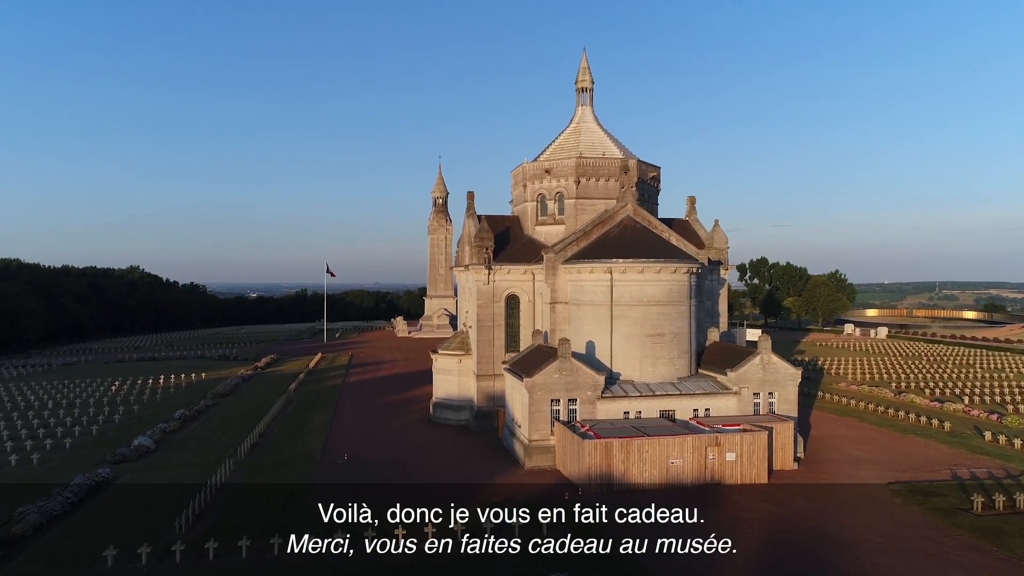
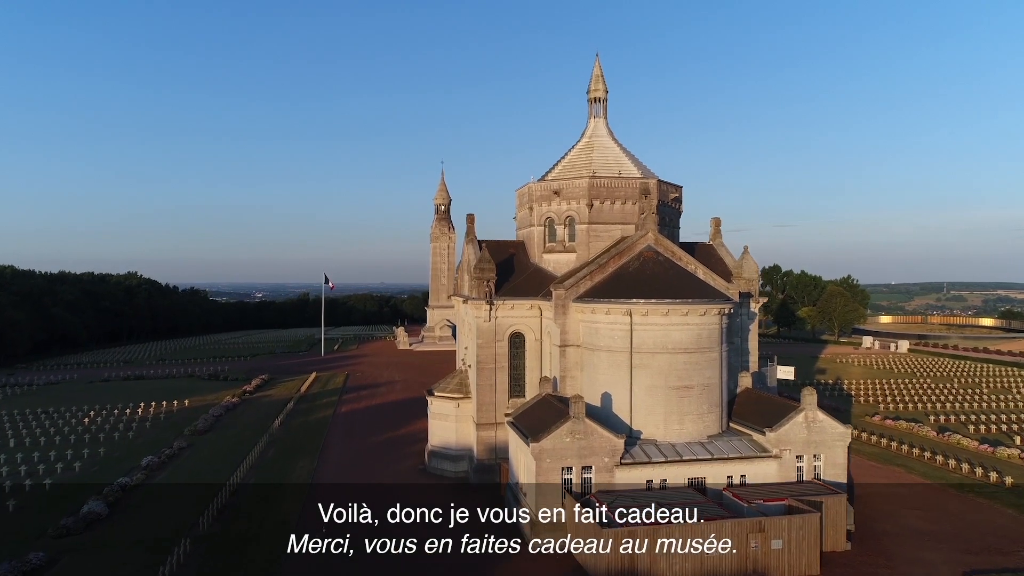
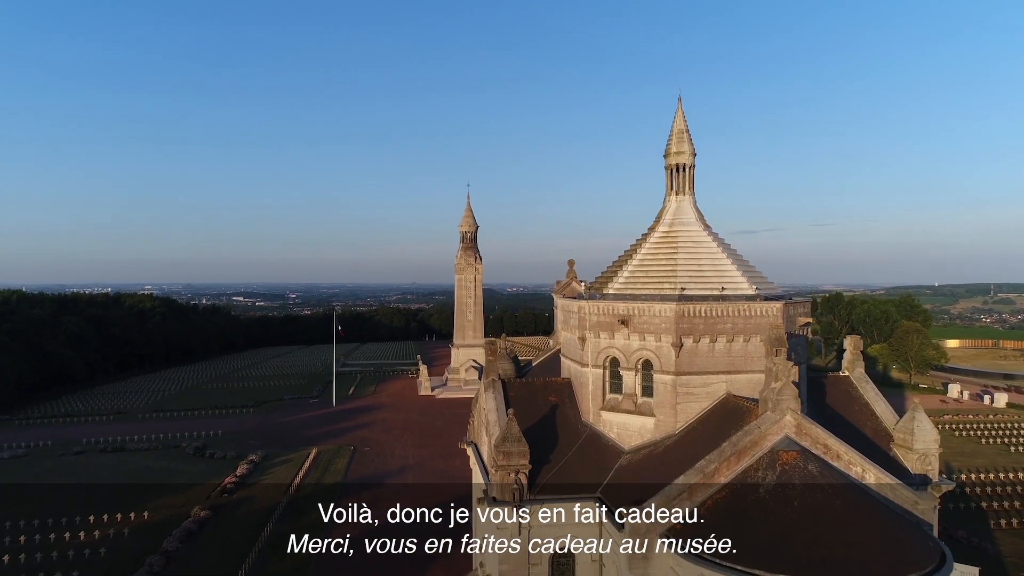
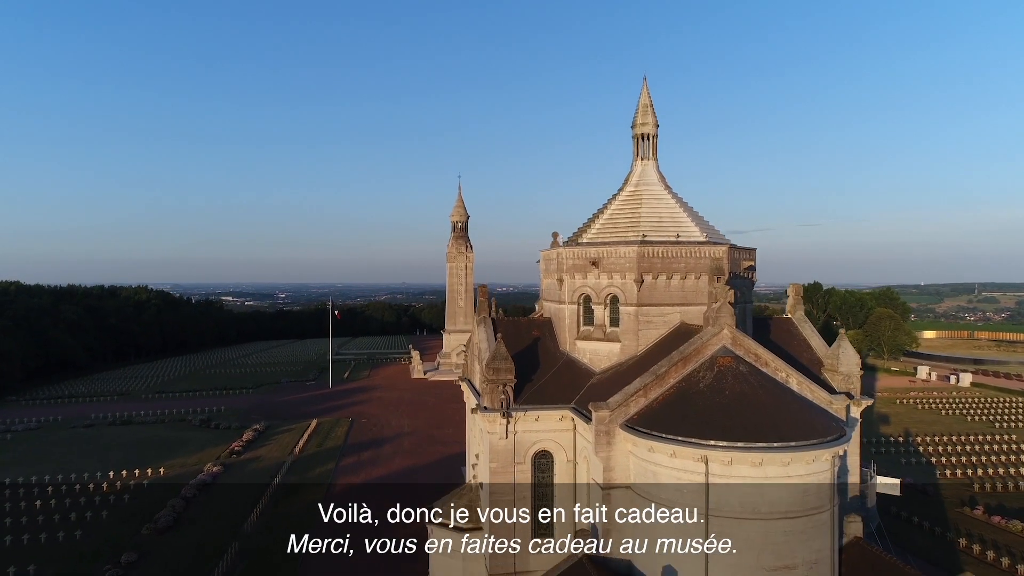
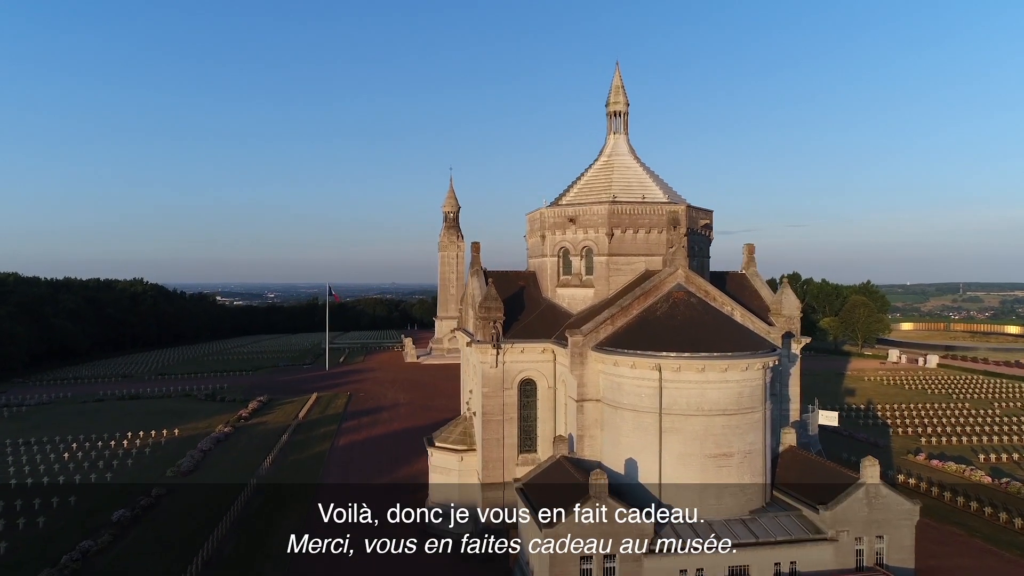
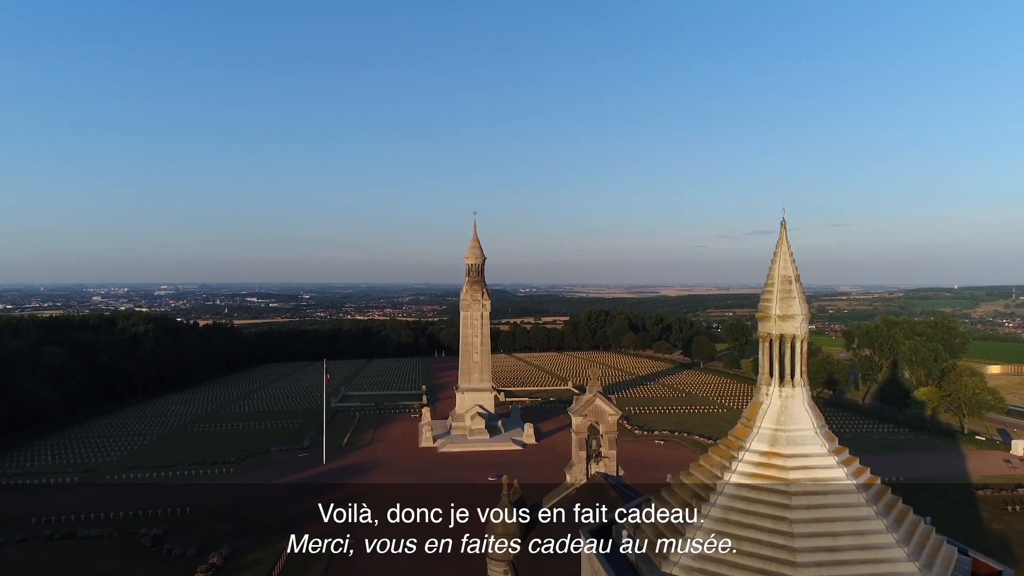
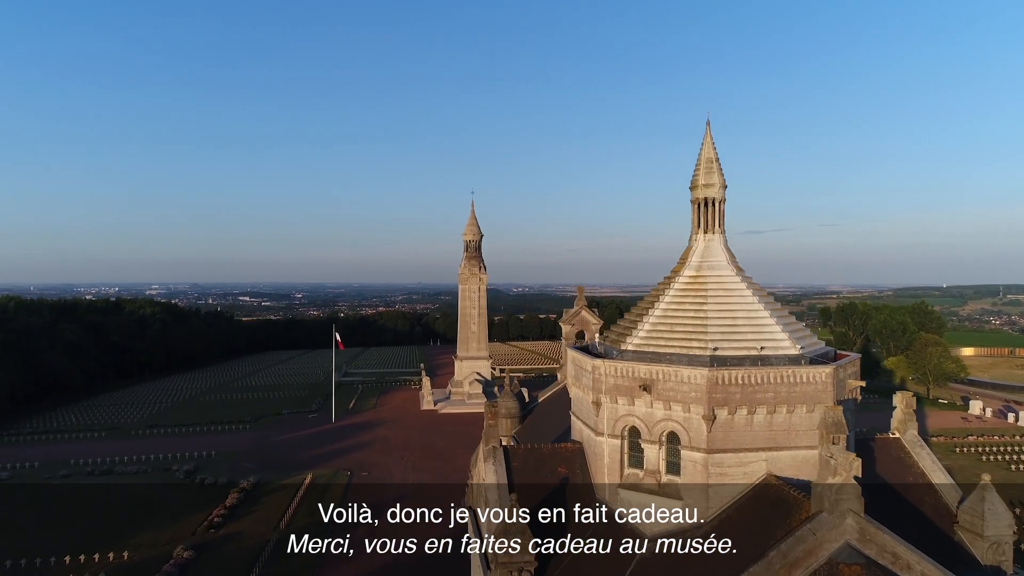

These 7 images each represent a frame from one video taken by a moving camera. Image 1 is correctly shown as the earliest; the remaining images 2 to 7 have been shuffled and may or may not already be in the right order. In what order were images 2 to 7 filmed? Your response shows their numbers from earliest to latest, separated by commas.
2, 5, 4, 3, 7, 6
